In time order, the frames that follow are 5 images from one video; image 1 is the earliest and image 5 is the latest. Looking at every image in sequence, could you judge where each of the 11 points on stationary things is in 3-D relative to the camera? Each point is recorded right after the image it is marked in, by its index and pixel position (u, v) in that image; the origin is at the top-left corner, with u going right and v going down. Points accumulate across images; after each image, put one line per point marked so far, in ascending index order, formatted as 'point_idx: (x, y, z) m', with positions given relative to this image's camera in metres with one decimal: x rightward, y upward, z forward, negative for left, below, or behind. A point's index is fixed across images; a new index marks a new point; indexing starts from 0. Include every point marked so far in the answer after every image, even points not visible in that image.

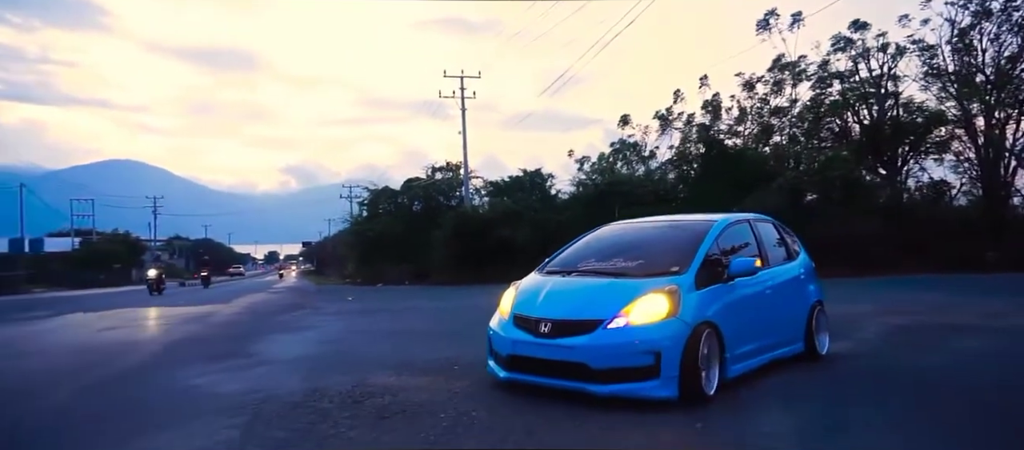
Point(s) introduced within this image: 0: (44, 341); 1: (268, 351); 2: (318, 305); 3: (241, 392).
0: (-7.9, -1.9, +9.3) m
1: (-3.0, -1.6, +6.8) m
2: (-5.3, -2.2, +14.9) m
3: (-2.3, -1.4, +4.7) m
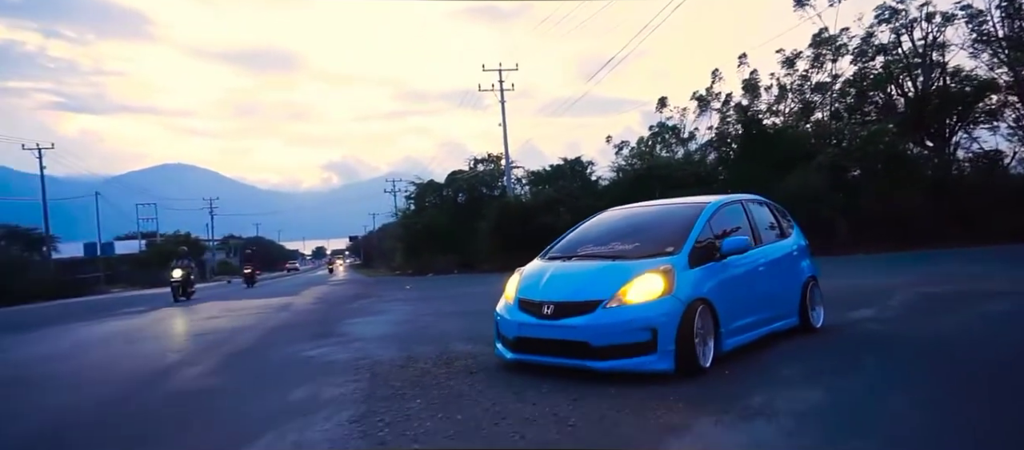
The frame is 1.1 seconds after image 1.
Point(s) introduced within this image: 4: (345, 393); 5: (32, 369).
0: (-6.9, -2.0, +10.8) m
1: (-2.2, -1.5, +7.9) m
2: (-3.9, -2.1, +16.2) m
3: (-1.7, -1.4, +5.7) m
4: (-1.3, -1.3, +4.3) m
5: (-6.3, -1.8, +7.2) m
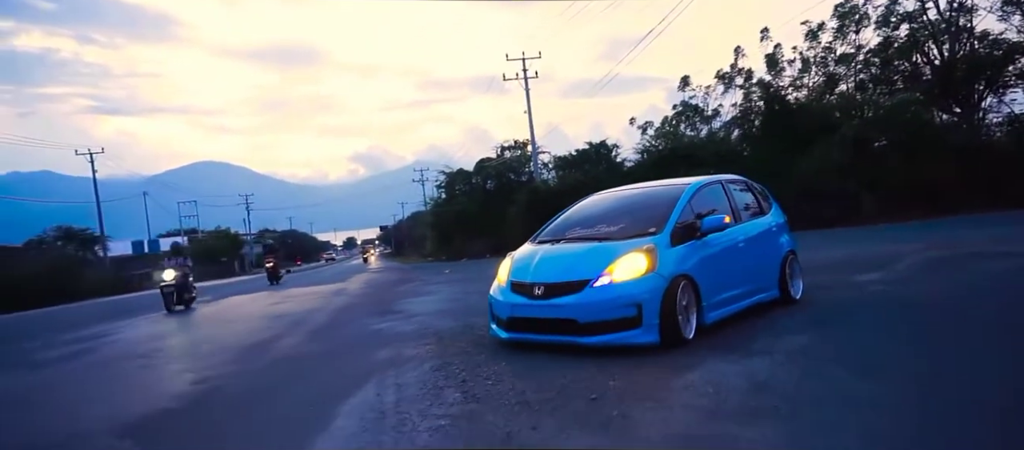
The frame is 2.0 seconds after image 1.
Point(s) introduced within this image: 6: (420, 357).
0: (-6.1, -1.9, +12.1) m
1: (-1.6, -1.4, +8.9) m
2: (-2.9, -1.7, +17.3) m
3: (-1.2, -1.3, +6.7) m
4: (-0.9, -1.2, +5.3) m
5: (-5.7, -1.8, +8.5) m
6: (-0.9, -1.2, +5.1) m
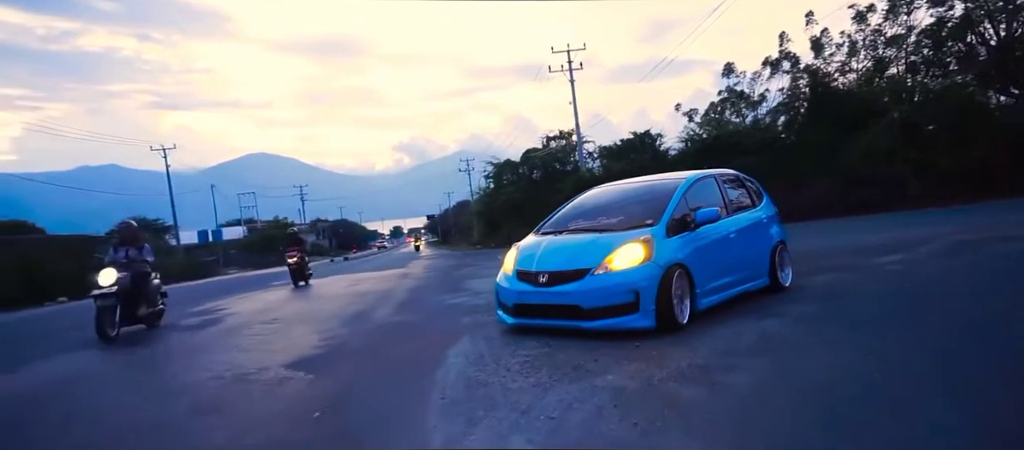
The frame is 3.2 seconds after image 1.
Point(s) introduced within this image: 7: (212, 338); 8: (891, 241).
0: (-4.9, -1.7, +13.7) m
1: (-0.6, -1.2, +10.2) m
2: (-1.2, -1.3, +18.7) m
3: (-0.4, -1.1, +8.0) m
4: (-0.2, -1.1, +6.5) m
5: (-4.7, -1.7, +10.1) m
6: (-0.2, -1.1, +6.3) m
7: (-4.4, -1.7, +8.0) m
8: (+7.5, -0.3, +10.7) m
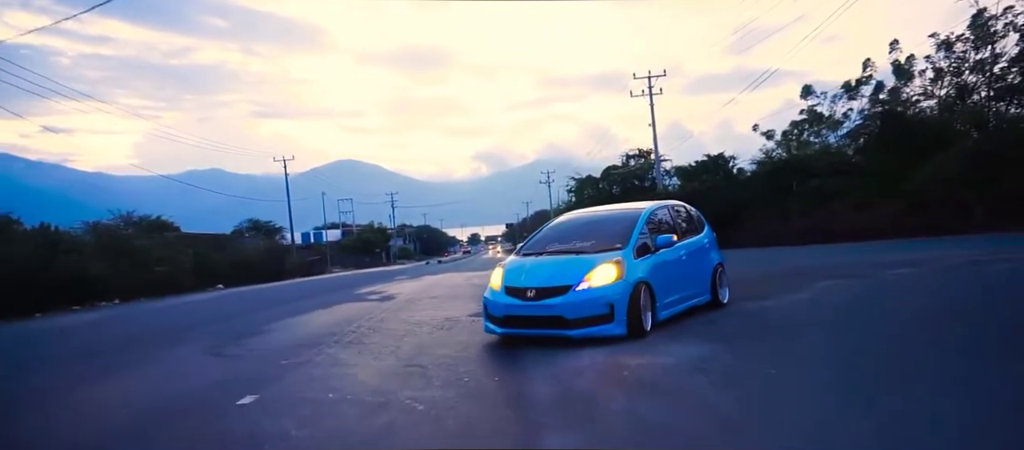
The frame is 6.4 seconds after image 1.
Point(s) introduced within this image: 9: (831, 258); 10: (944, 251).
0: (-2.3, -1.9, +17.4) m
1: (+1.5, -1.4, +13.4) m
2: (+2.1, -1.7, +21.9) m
3: (+1.4, -1.4, +11.2) m
4: (+1.4, -1.3, +9.7) m
5: (-2.6, -1.8, +13.8) m
6: (+1.4, -1.3, +9.4) m
7: (-2.6, -1.8, +11.7) m
8: (+9.7, -0.8, +12.8) m
9: (+8.9, -0.9, +14.9) m
10: (+10.9, -0.7, +13.4) m
